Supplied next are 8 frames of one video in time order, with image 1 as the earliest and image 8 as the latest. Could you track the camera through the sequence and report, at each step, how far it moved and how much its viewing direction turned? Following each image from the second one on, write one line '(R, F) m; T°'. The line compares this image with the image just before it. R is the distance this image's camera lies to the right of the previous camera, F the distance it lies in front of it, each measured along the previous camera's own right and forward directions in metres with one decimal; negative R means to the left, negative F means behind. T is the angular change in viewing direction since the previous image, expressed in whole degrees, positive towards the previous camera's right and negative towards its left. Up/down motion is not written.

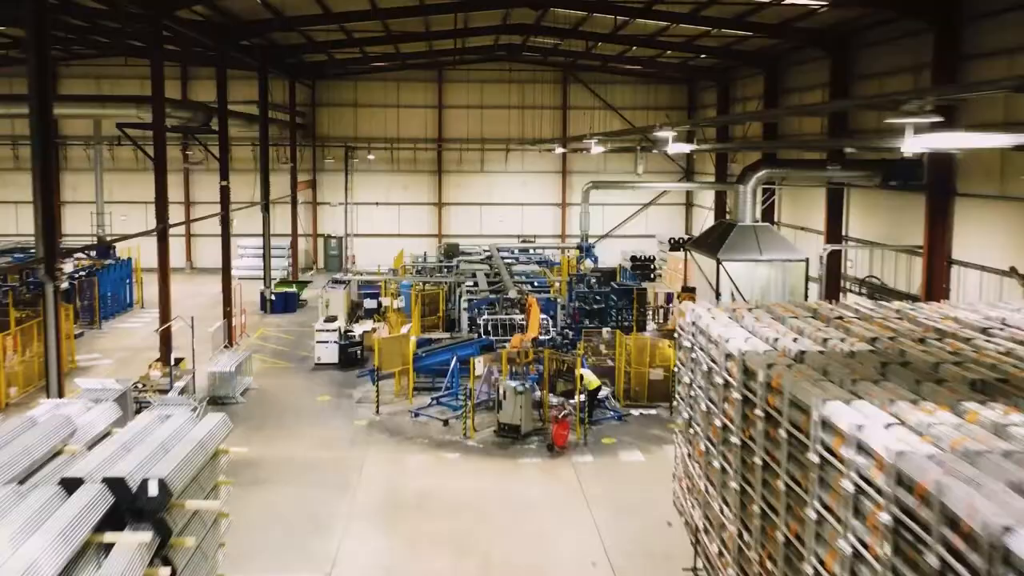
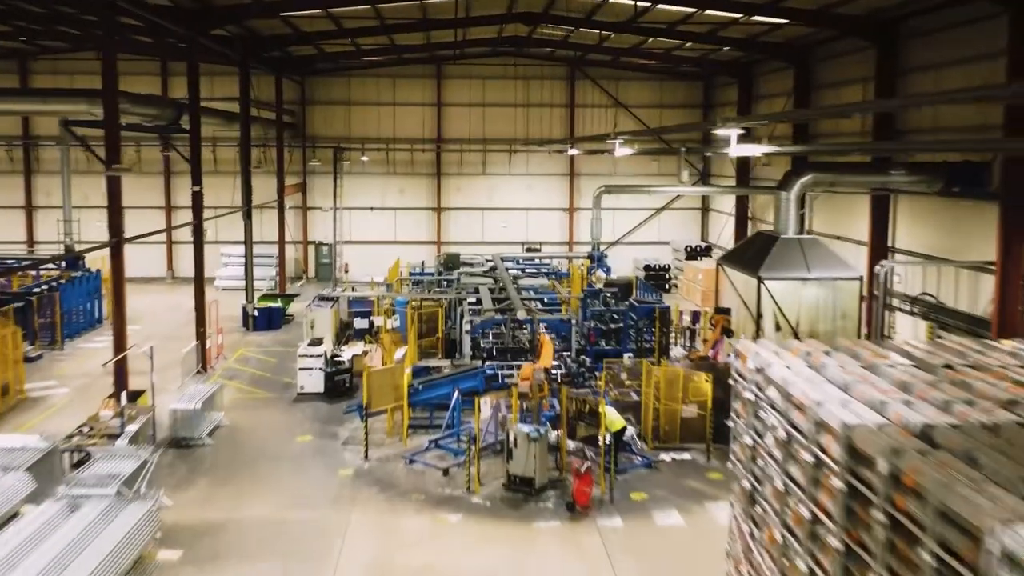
(-0.2, +2.2) m; 0°
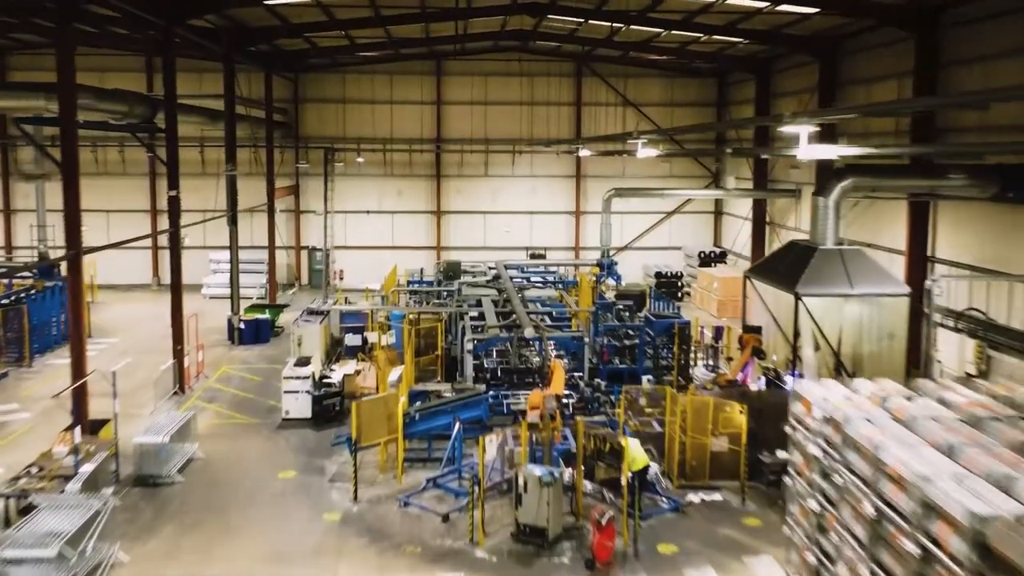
(-0.1, +1.5) m; 0°
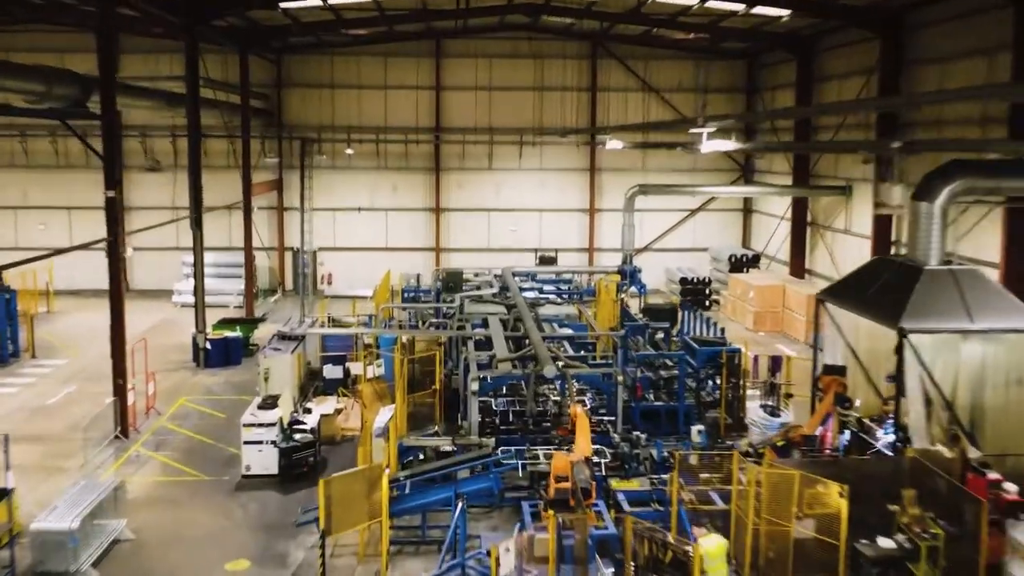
(-0.2, +2.9) m; 0°
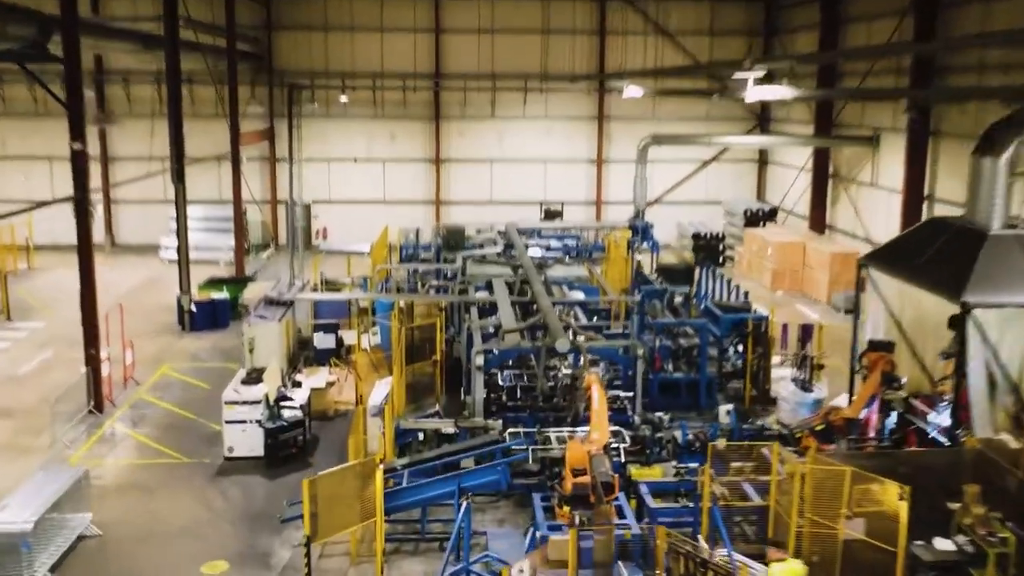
(-0.1, +1.2) m; 0°
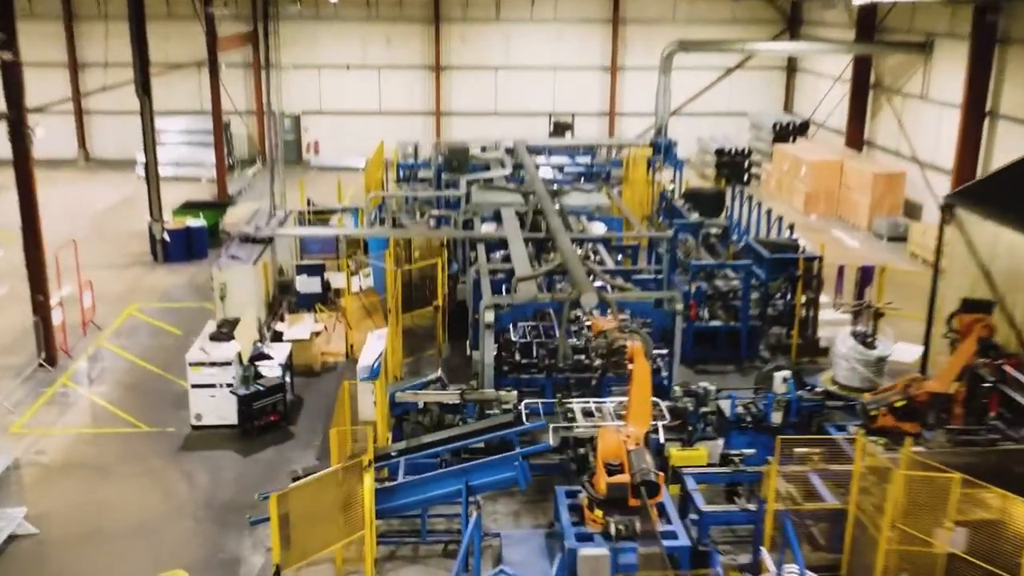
(-0.1, +1.7) m; 0°
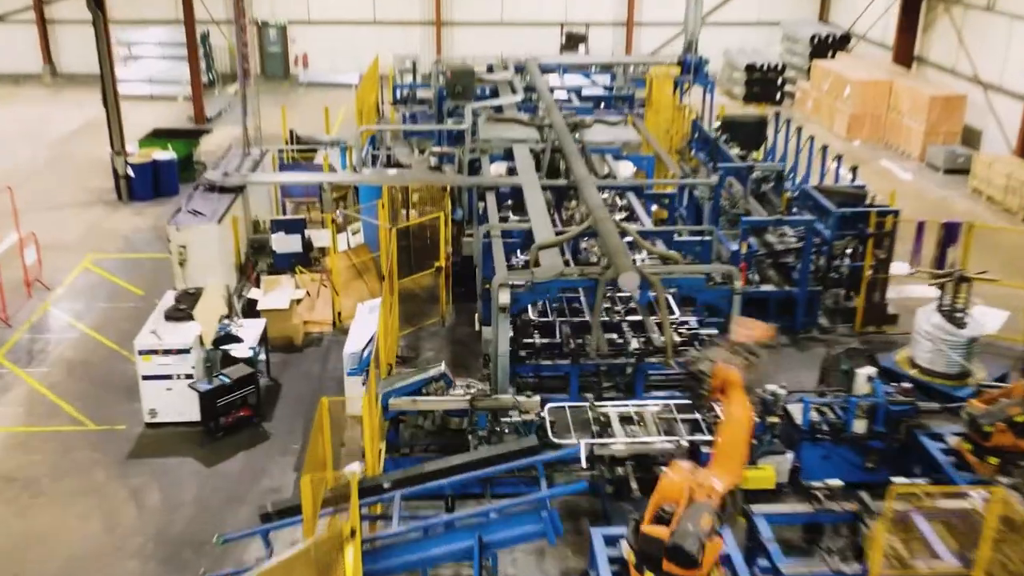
(-0.1, +1.7) m; 0°
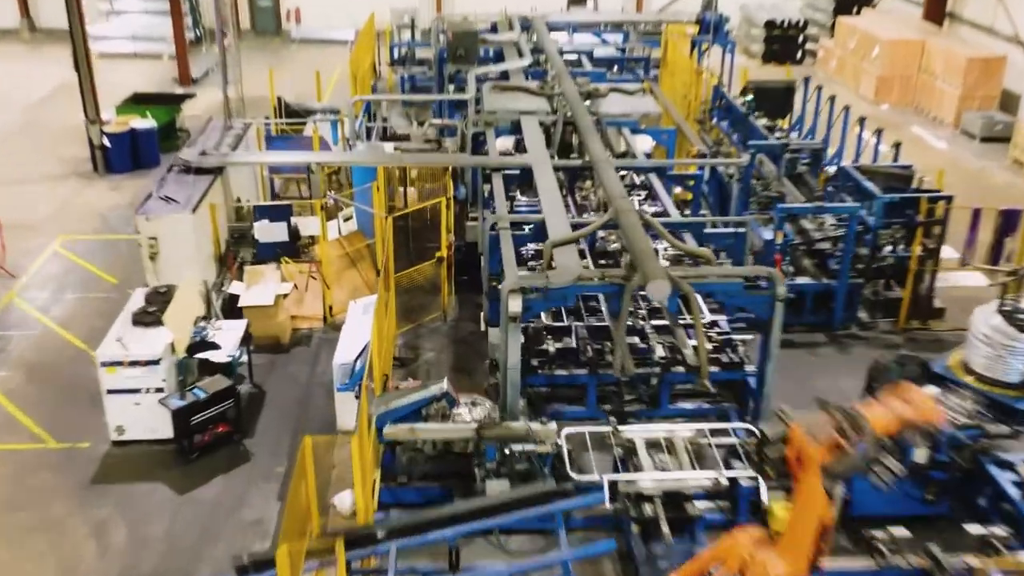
(-0.1, +0.9) m; 0°
